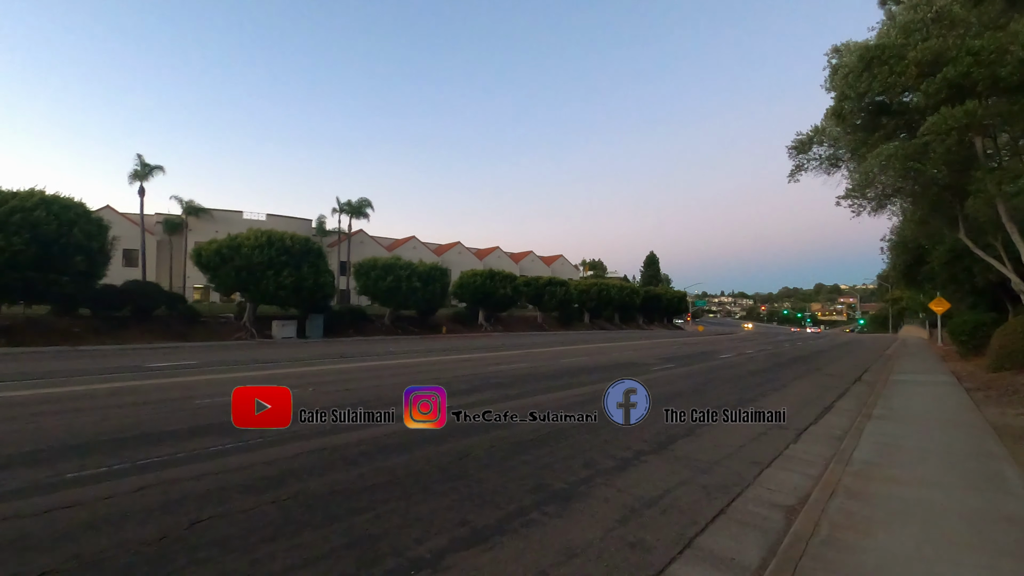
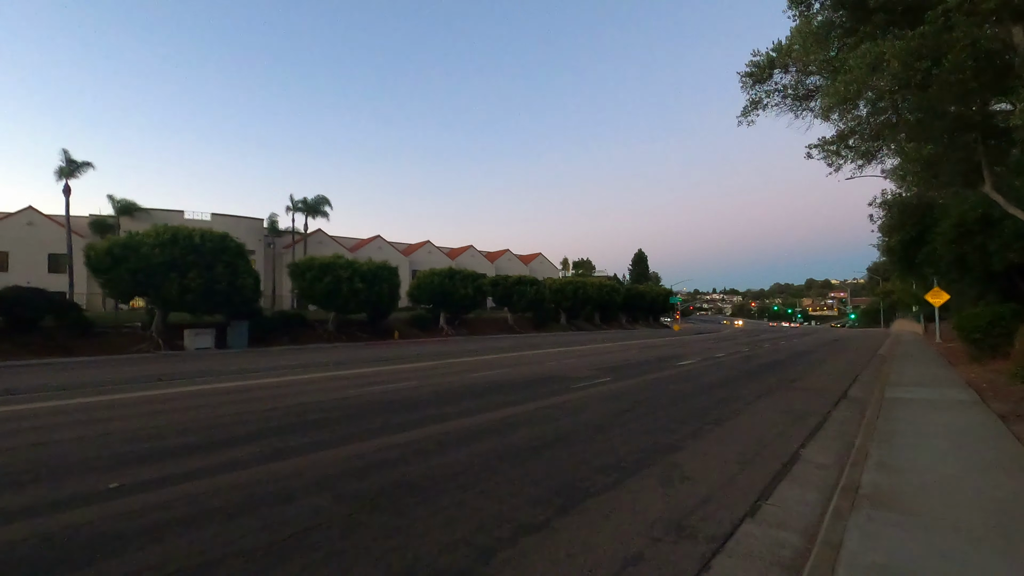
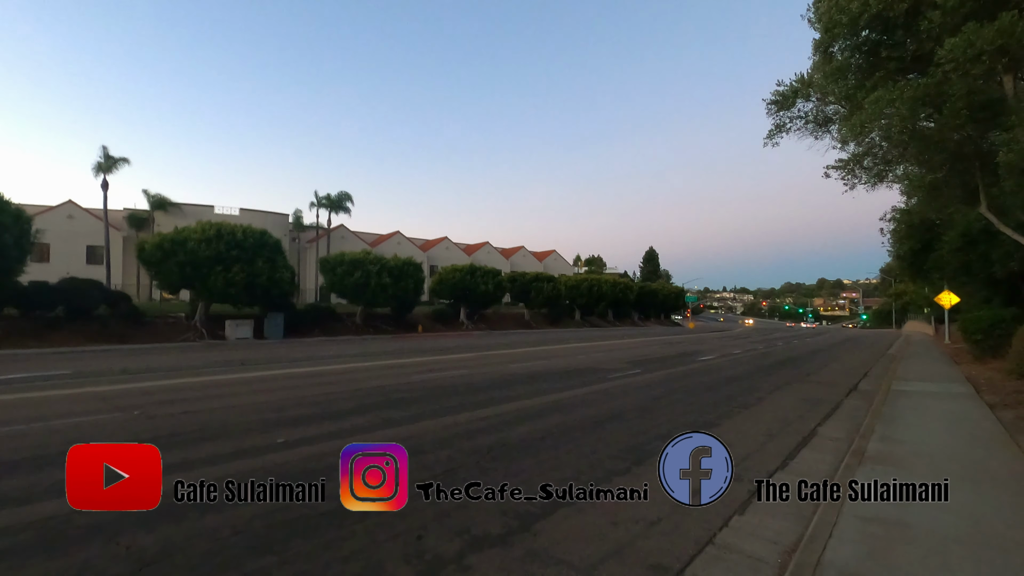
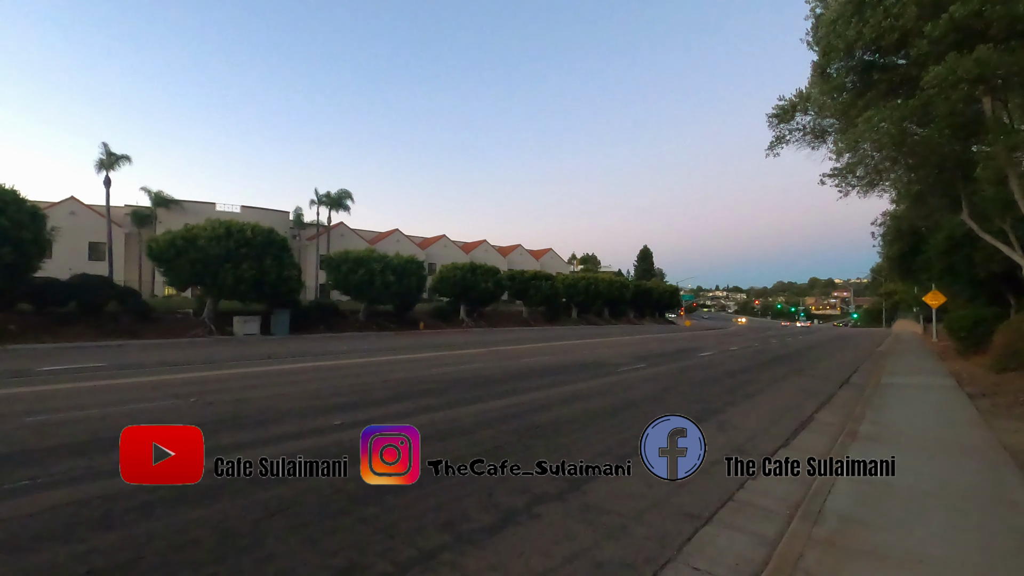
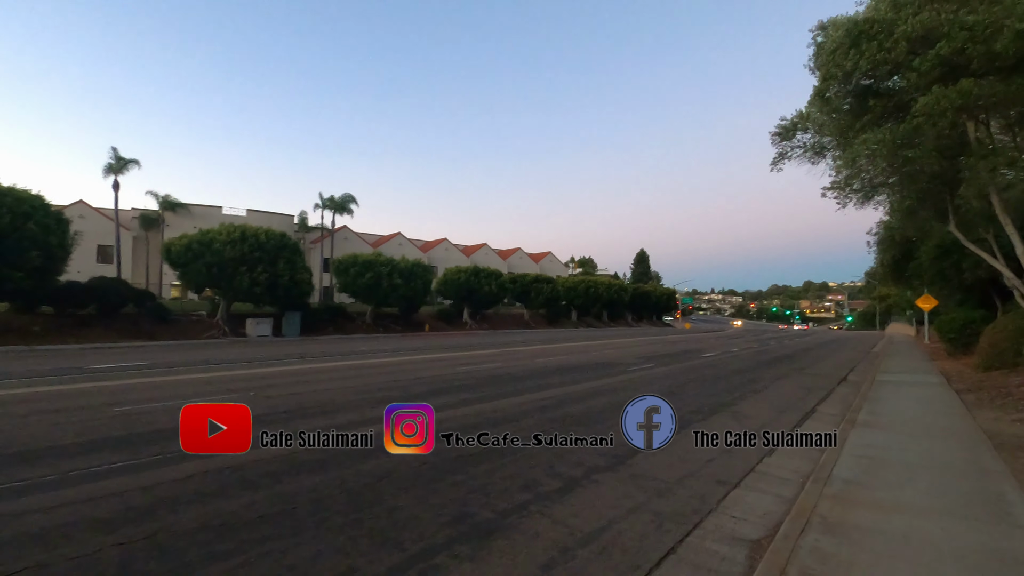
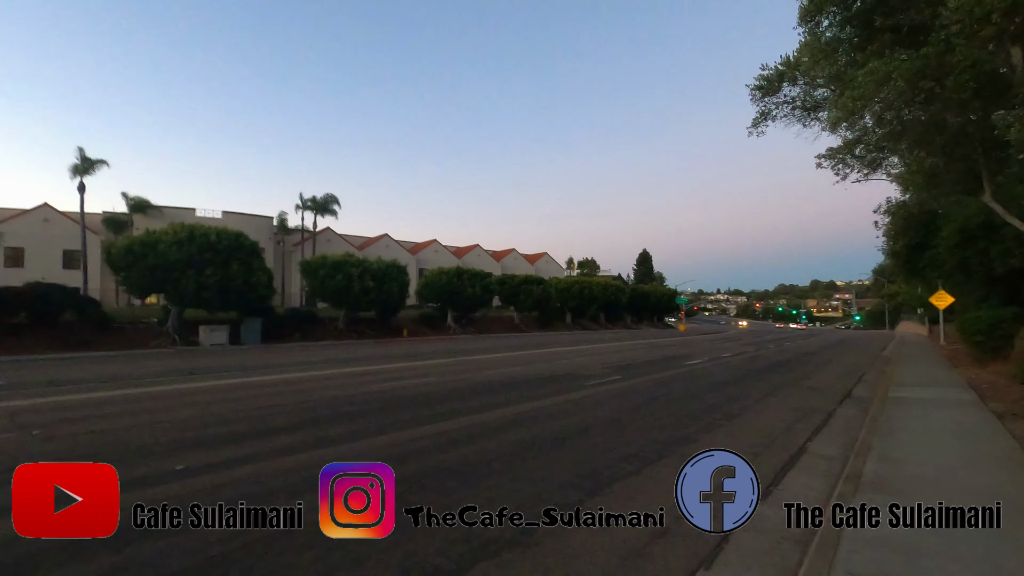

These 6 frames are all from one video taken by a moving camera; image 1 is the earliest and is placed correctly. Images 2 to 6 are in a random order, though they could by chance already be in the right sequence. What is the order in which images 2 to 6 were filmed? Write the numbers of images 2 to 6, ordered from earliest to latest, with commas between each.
5, 4, 3, 6, 2
